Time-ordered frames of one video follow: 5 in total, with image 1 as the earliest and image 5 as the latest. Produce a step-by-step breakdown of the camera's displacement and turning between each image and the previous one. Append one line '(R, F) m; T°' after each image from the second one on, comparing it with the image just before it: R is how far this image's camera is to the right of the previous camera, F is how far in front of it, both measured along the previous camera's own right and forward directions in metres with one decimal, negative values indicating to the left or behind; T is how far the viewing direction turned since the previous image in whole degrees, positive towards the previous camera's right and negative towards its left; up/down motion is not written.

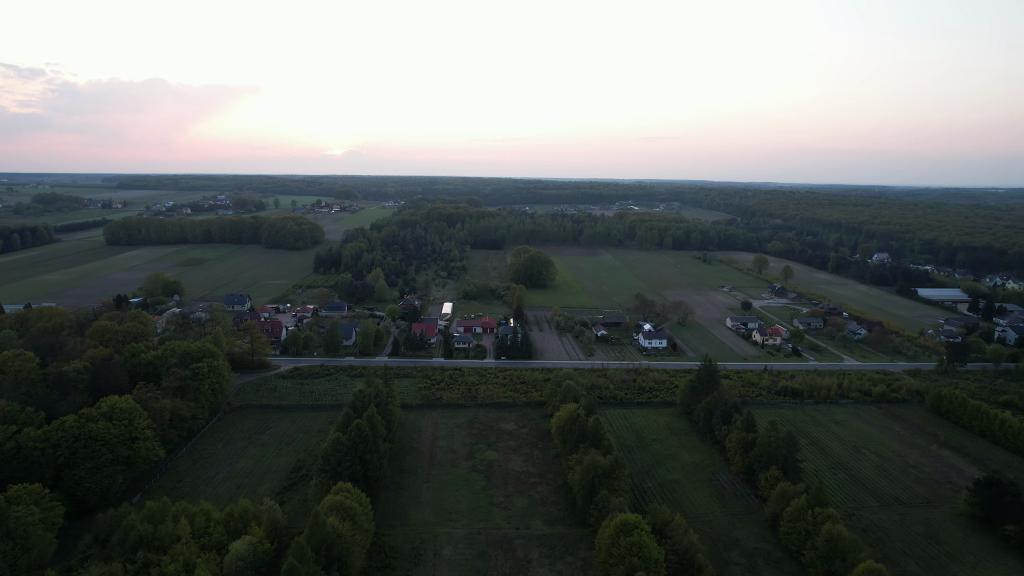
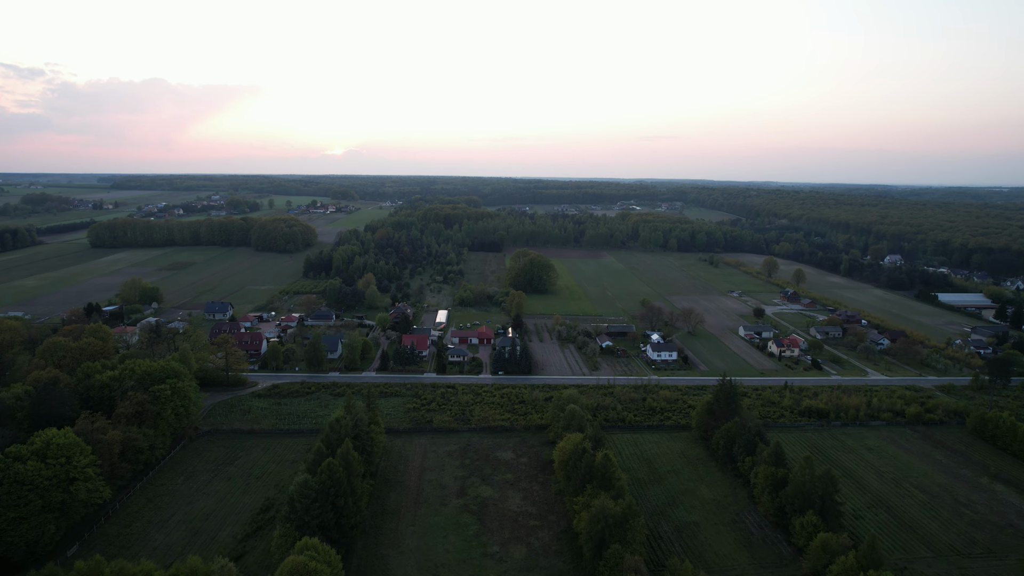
(+0.2, +2.8) m; 0°
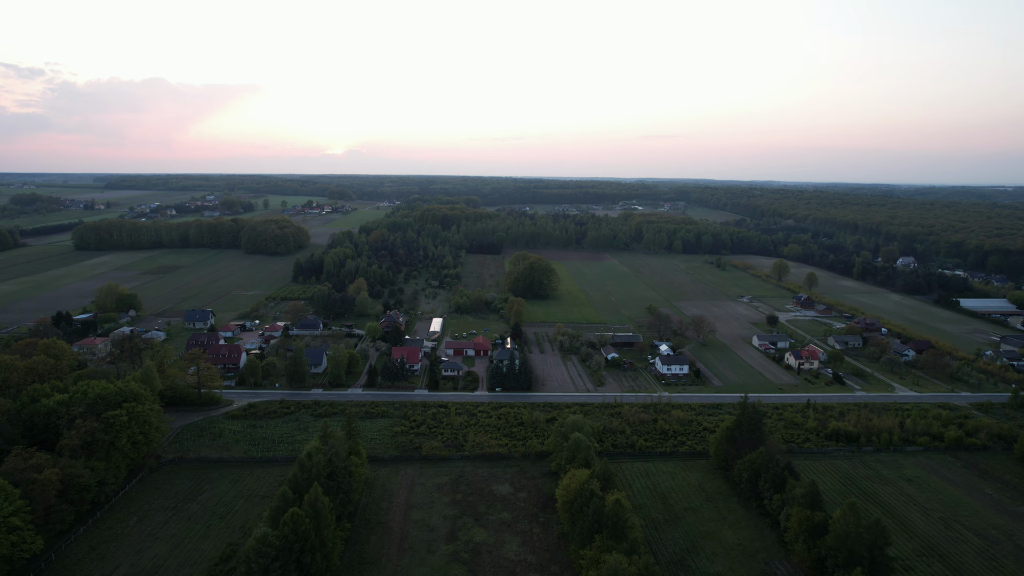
(+0.1, +2.7) m; 0°
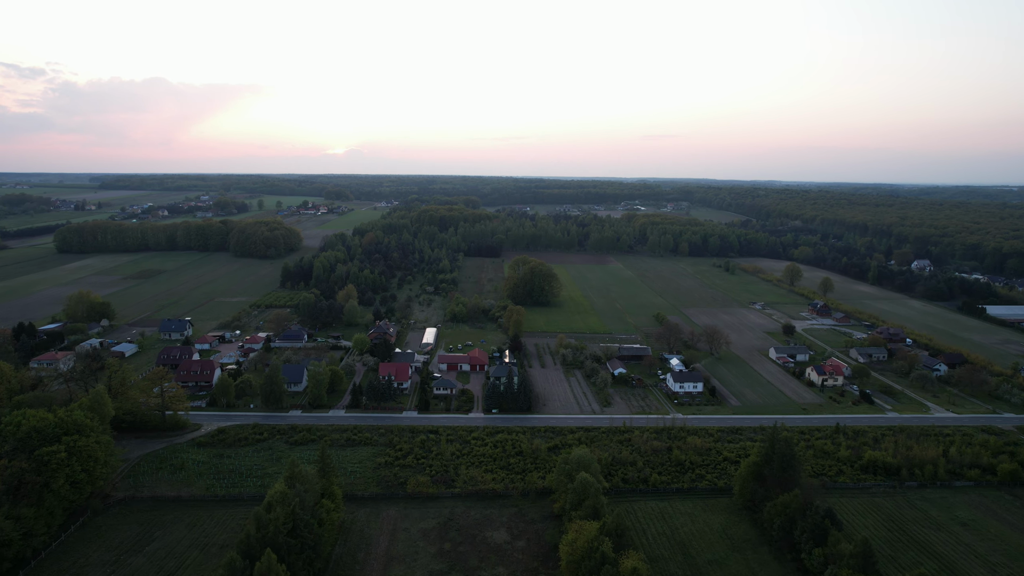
(+0.2, +2.9) m; 0°
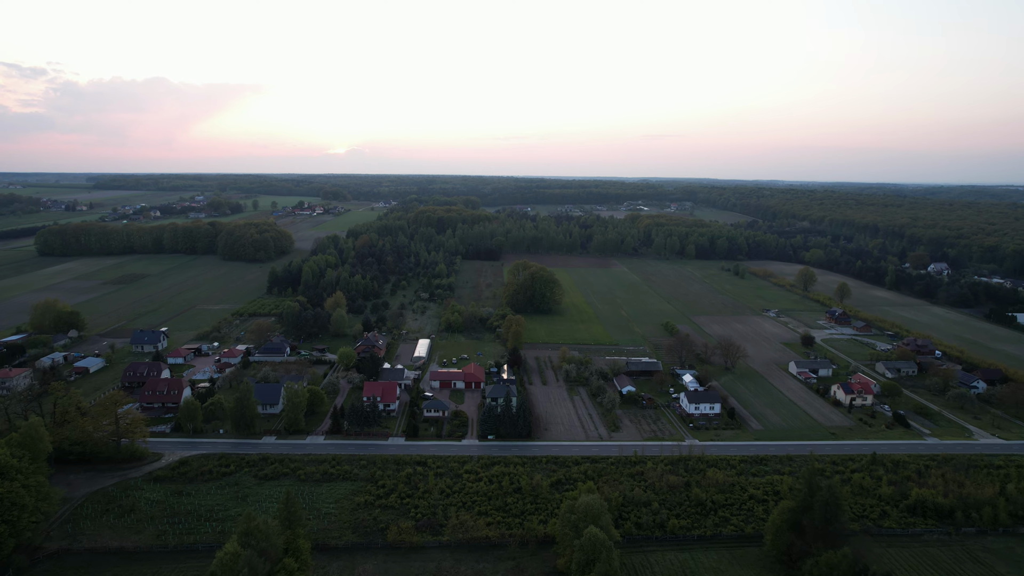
(+0.2, +2.9) m; 0°
